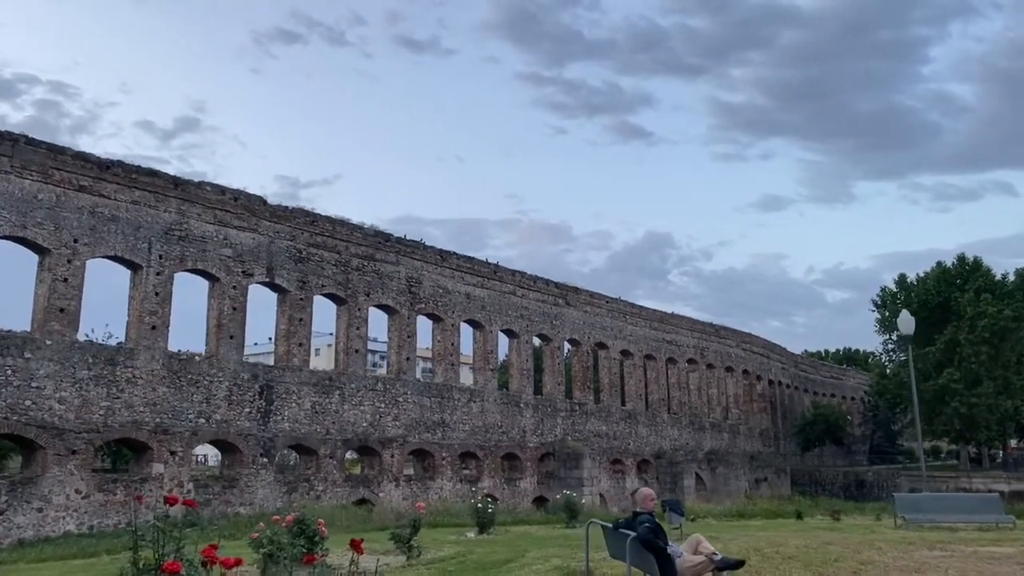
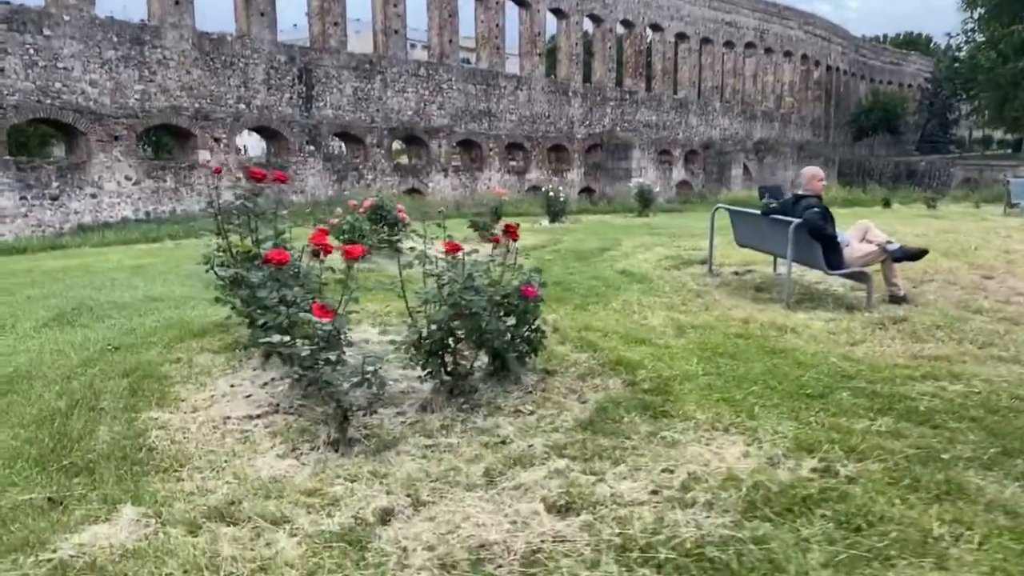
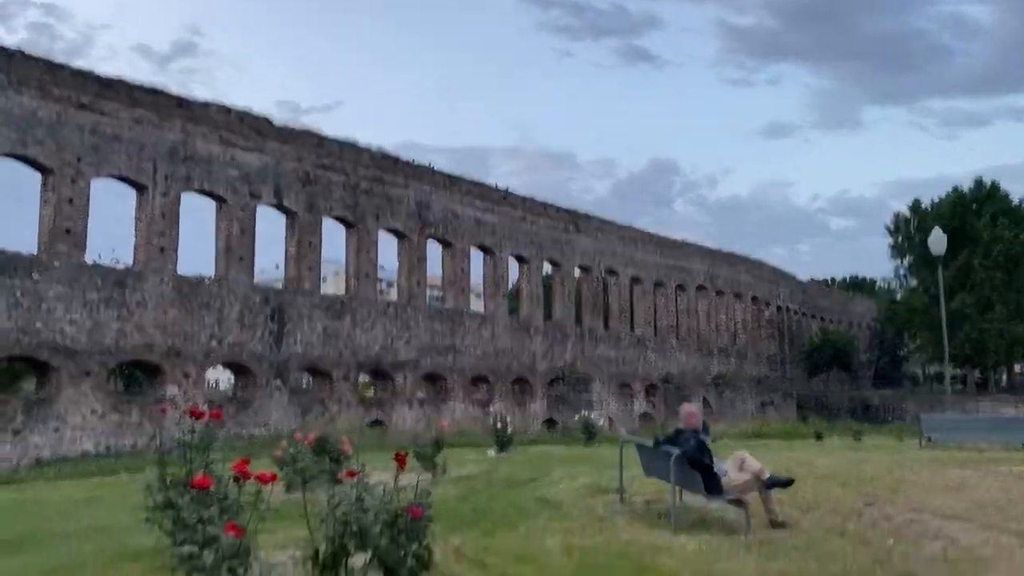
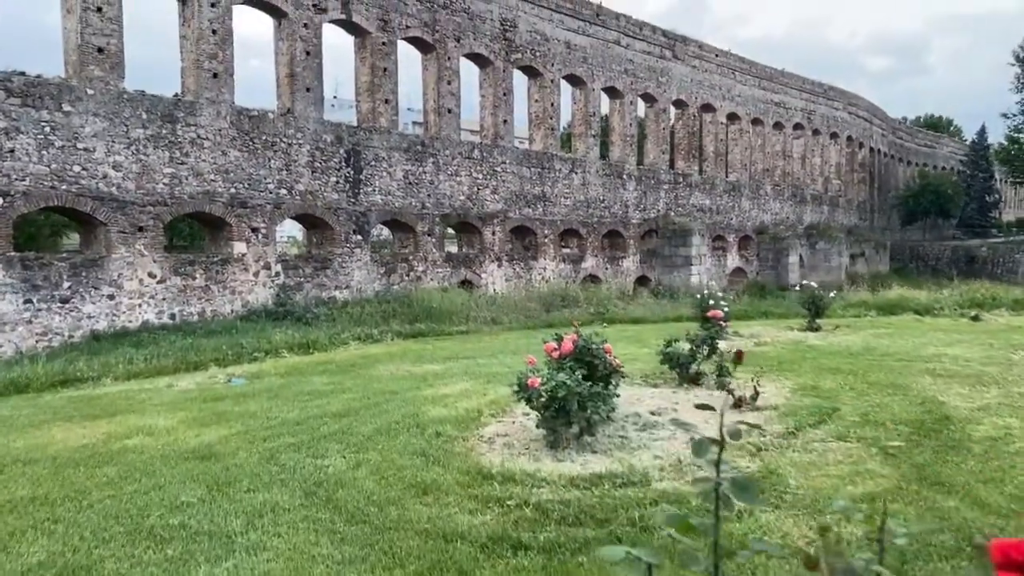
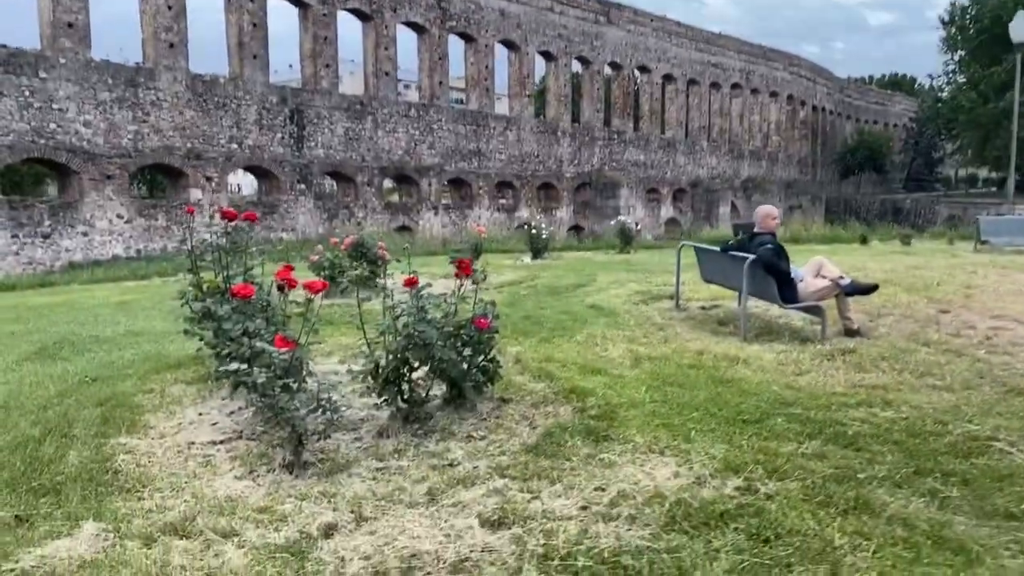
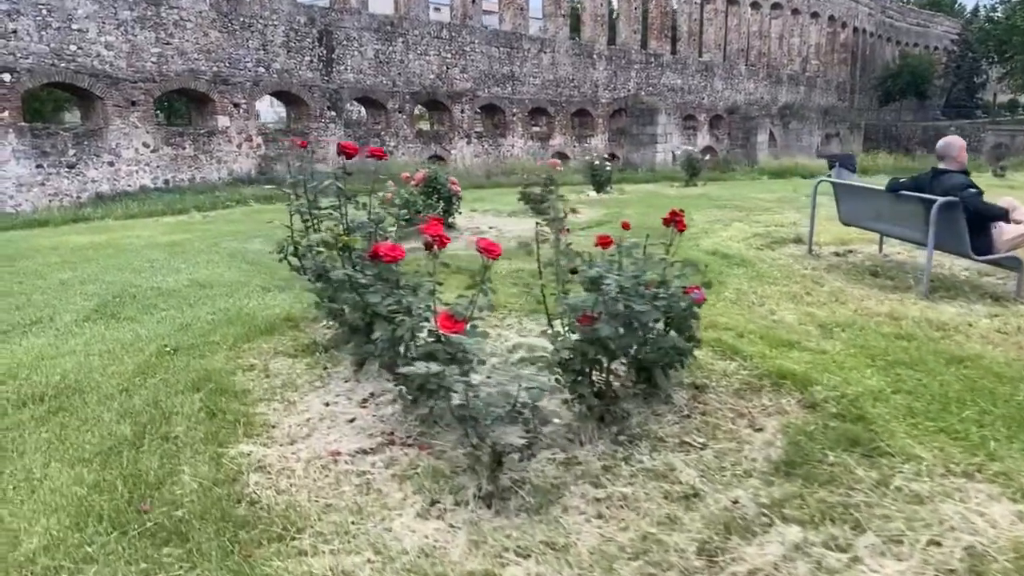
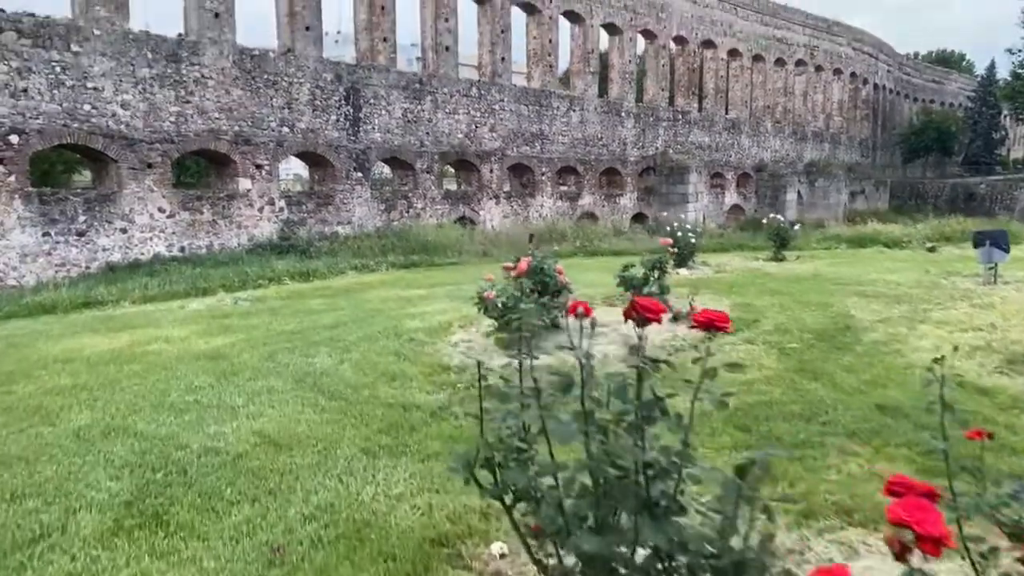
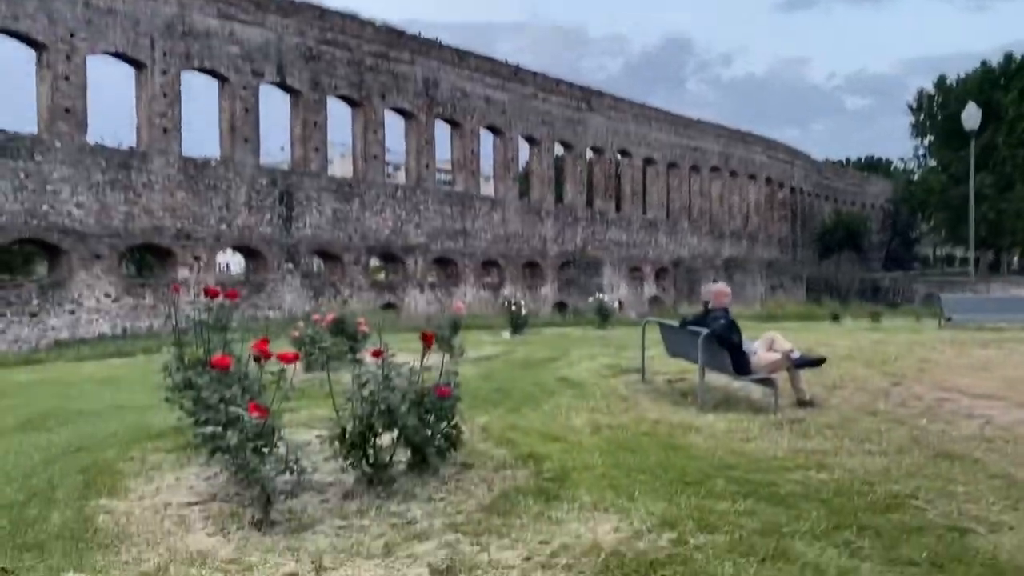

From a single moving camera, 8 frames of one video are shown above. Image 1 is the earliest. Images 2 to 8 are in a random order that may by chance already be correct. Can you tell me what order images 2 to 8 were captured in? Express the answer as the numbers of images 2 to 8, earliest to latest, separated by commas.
3, 8, 5, 2, 6, 7, 4
